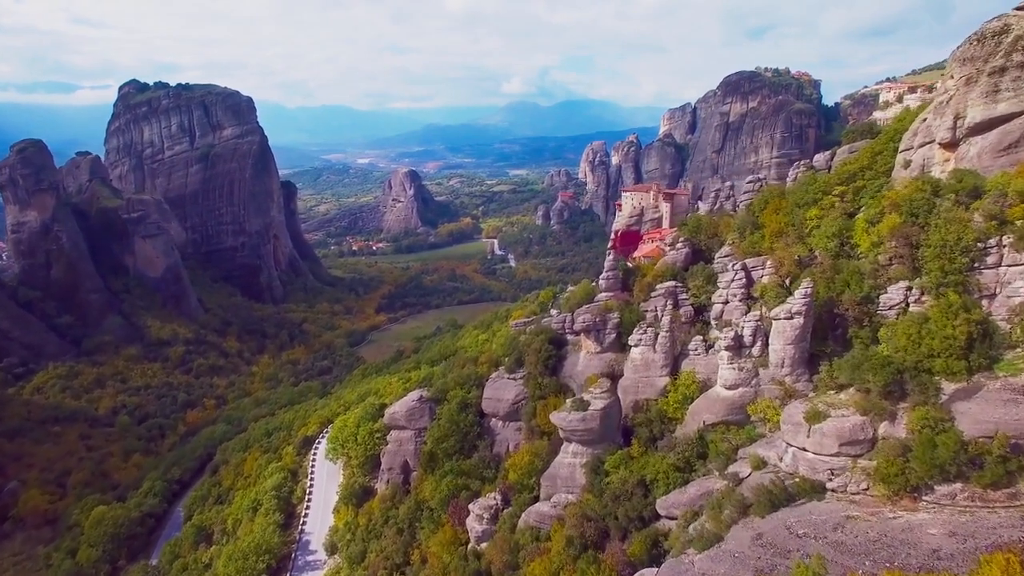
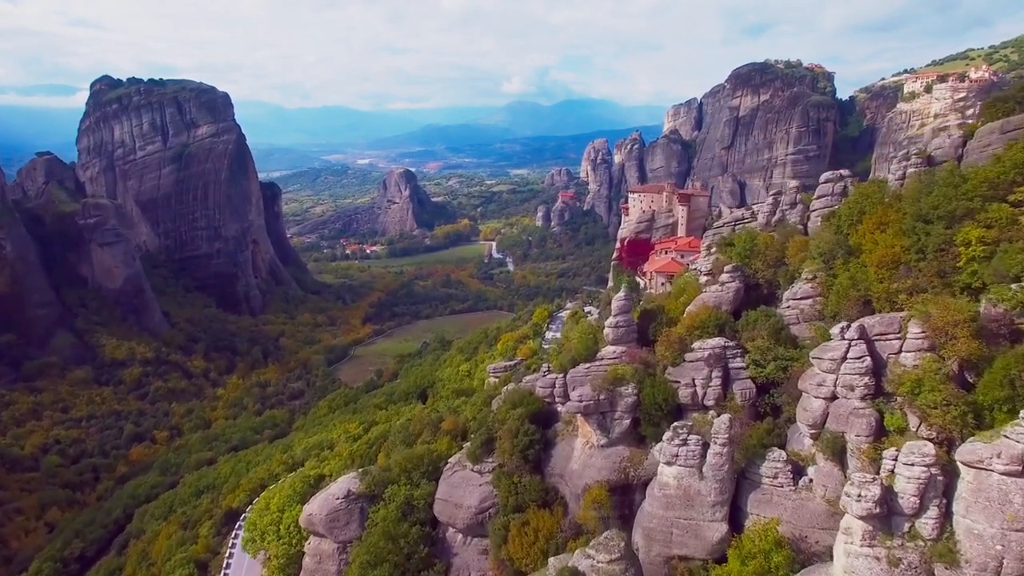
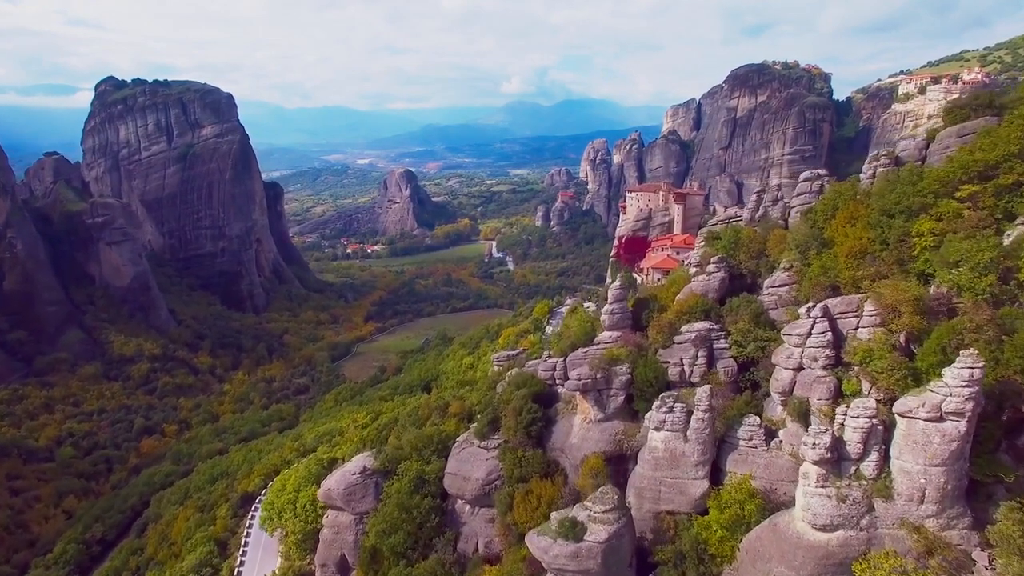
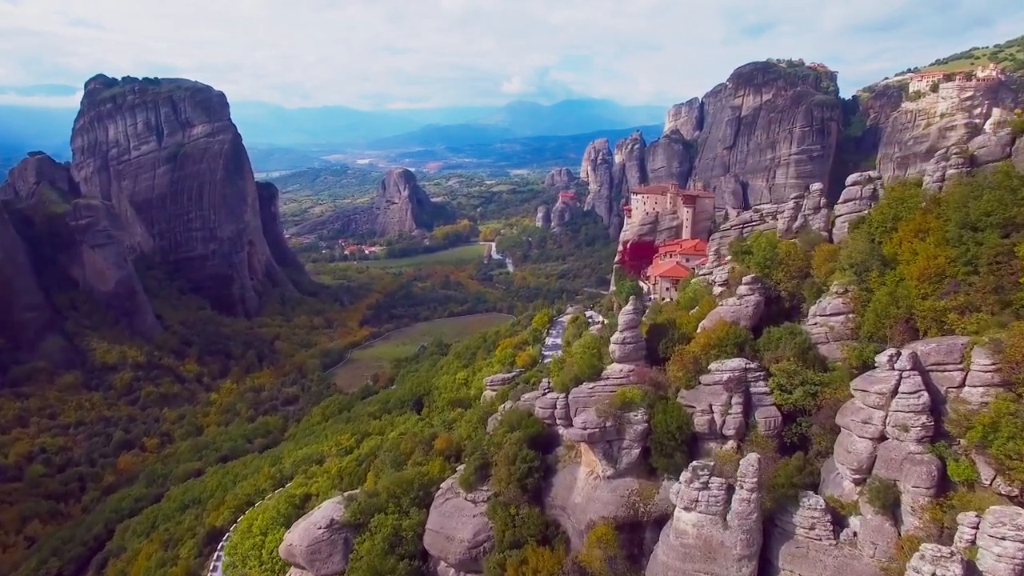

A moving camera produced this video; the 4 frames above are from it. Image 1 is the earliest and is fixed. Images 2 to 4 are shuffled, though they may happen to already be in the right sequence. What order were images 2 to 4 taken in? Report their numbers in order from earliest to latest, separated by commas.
3, 2, 4
